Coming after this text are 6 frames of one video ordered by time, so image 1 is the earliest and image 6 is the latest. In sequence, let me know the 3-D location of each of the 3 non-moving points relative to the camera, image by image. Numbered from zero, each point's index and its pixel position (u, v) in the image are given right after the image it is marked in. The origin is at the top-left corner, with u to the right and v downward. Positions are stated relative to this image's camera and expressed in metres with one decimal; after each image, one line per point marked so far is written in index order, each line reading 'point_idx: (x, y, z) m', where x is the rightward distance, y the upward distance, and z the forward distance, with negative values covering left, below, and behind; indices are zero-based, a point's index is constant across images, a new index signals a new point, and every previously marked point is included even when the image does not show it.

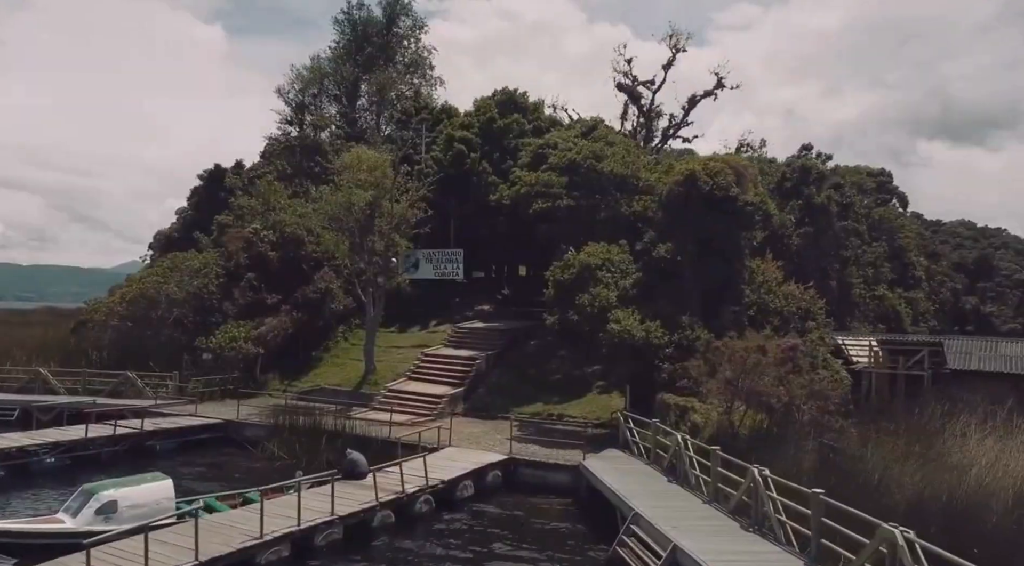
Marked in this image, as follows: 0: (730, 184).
0: (+5.7, +2.6, +19.5) m
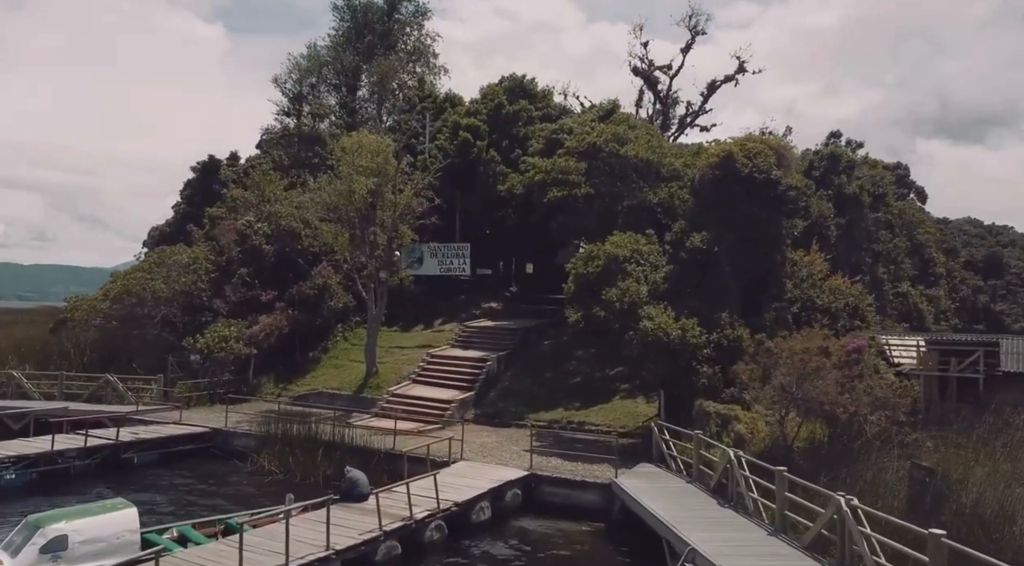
0: (+6.1, +2.8, +17.5) m
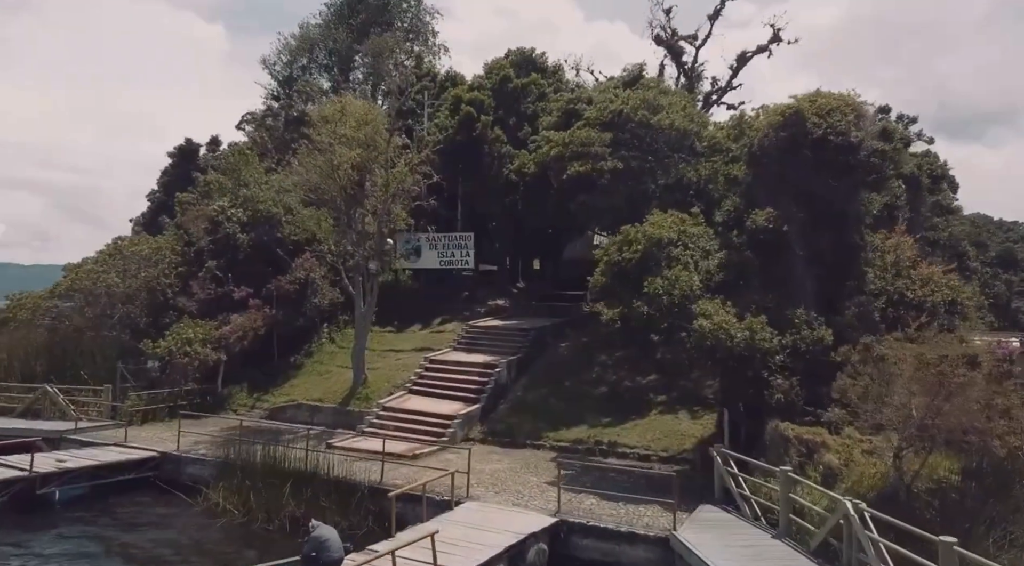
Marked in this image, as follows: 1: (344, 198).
0: (+6.4, +3.0, +14.0) m
1: (-4.5, +2.3, +19.9) m
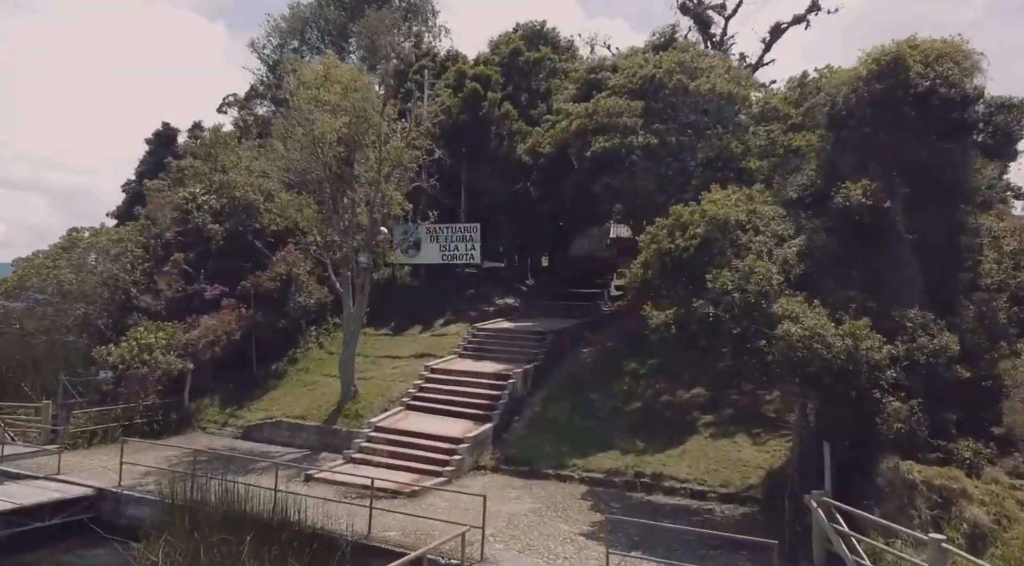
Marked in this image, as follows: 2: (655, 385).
0: (+6.7, +3.1, +11.0) m
1: (-4.2, +2.4, +16.9) m
2: (+3.1, -2.2, +16.1) m
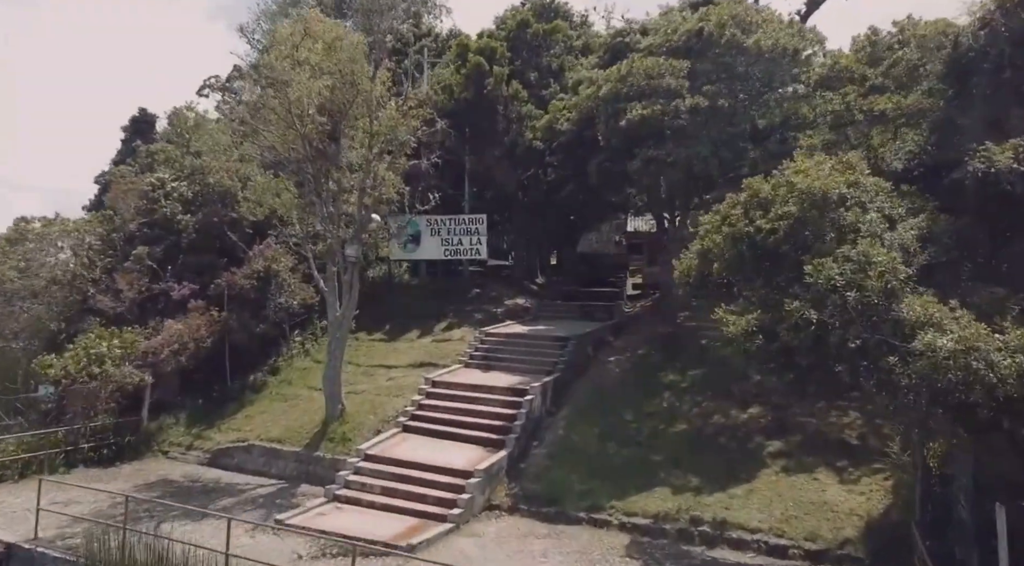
0: (+7.0, +3.2, +8.3) m
1: (-3.8, +2.4, +14.2) m
2: (+3.4, -2.1, +13.3) m
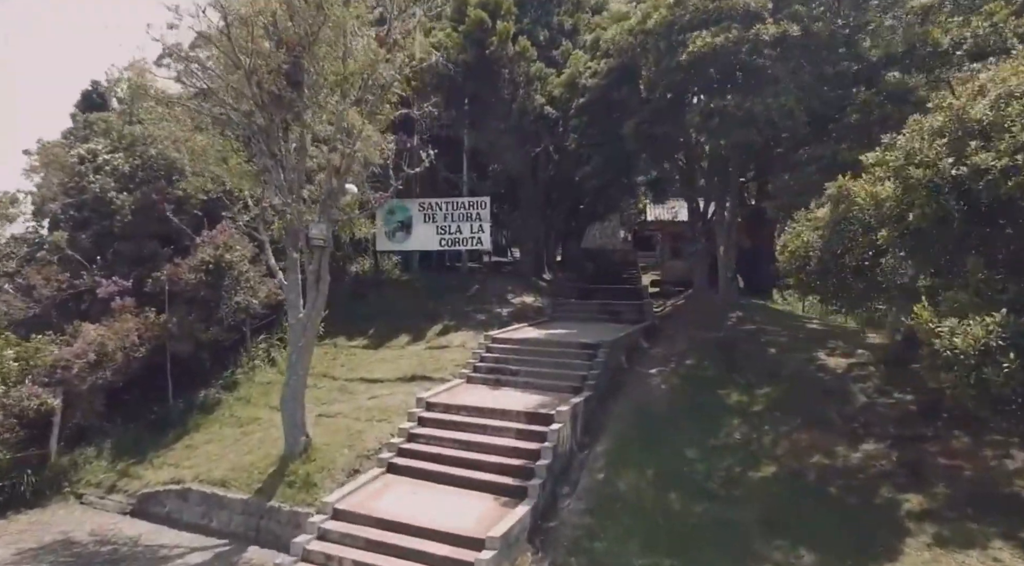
0: (+7.4, +3.3, +4.9) m
1: (-3.6, +2.5, +10.7) m
2: (+3.7, -2.0, +9.9) m
